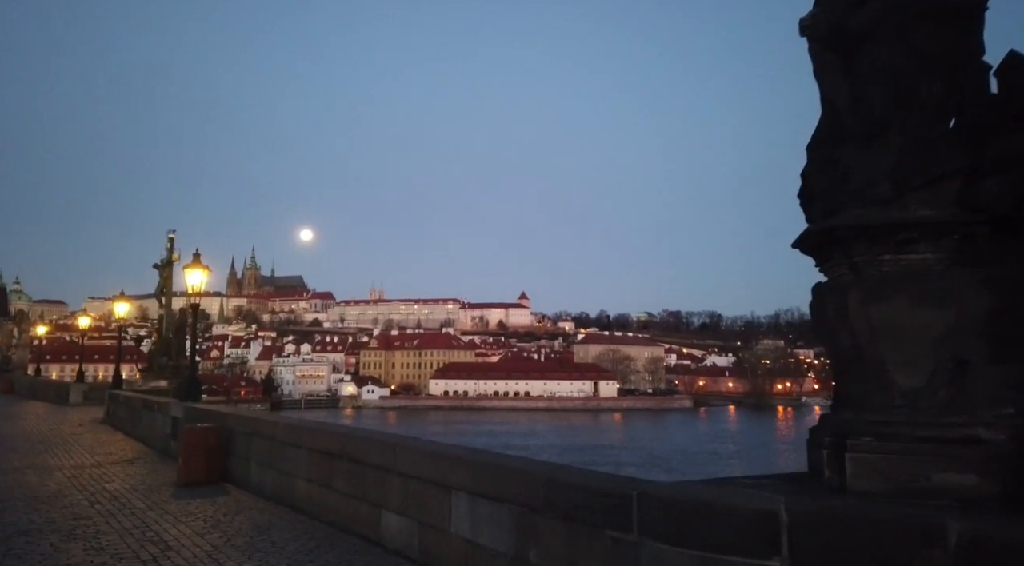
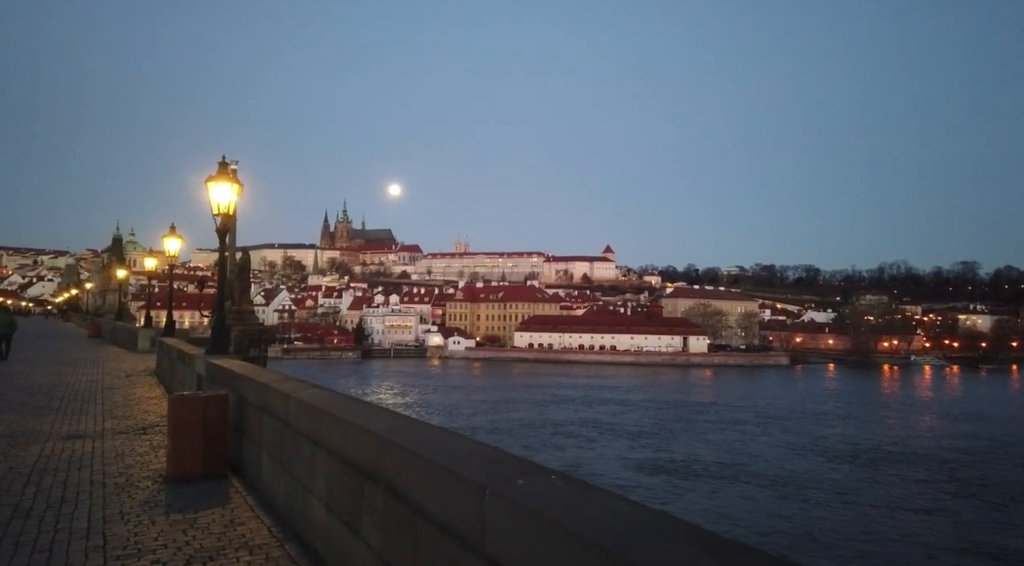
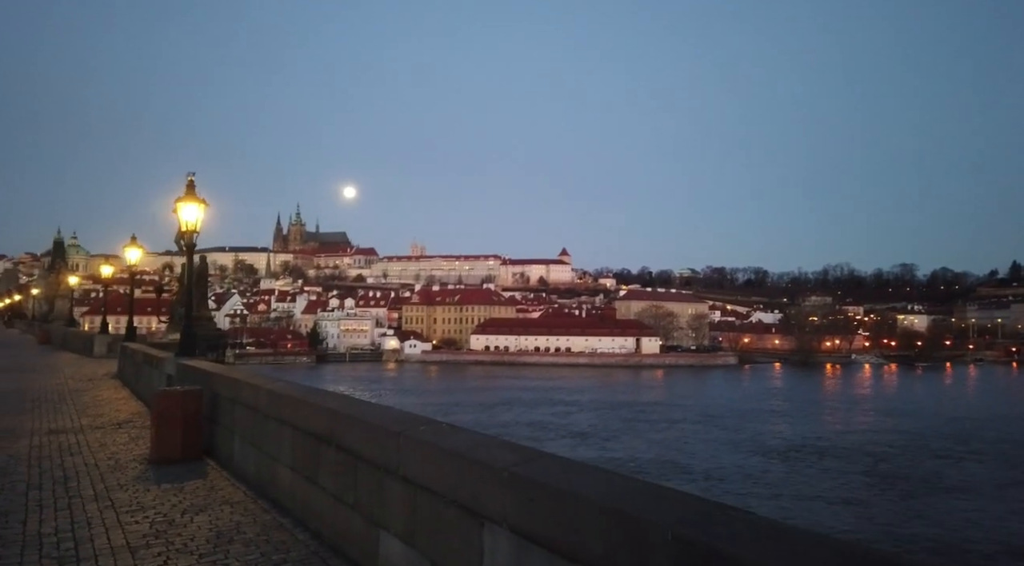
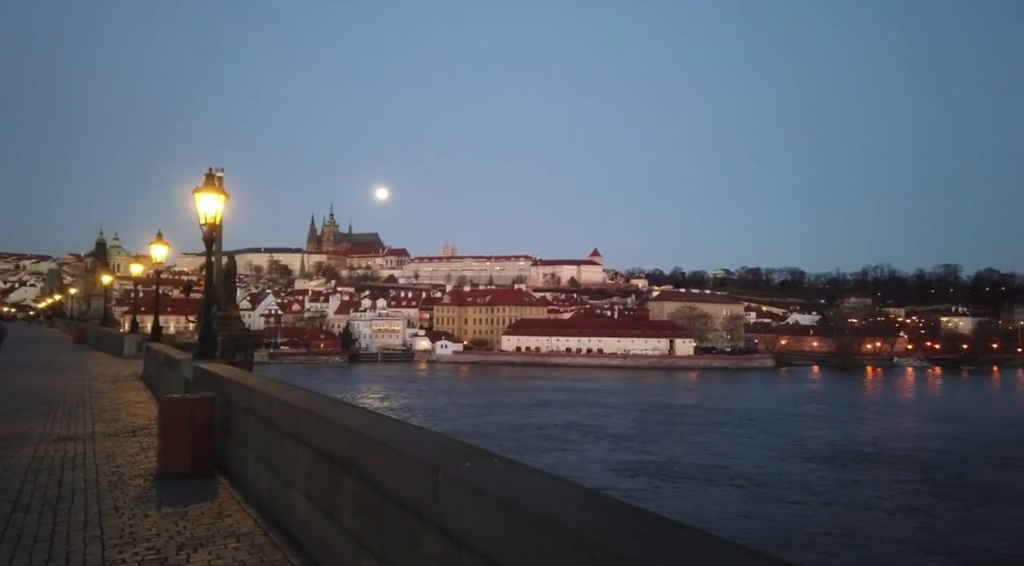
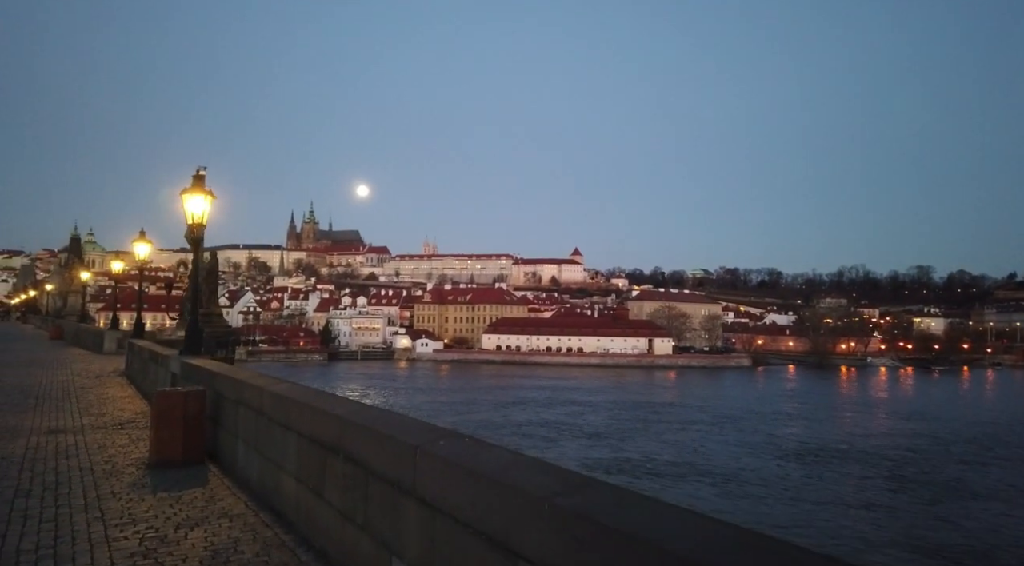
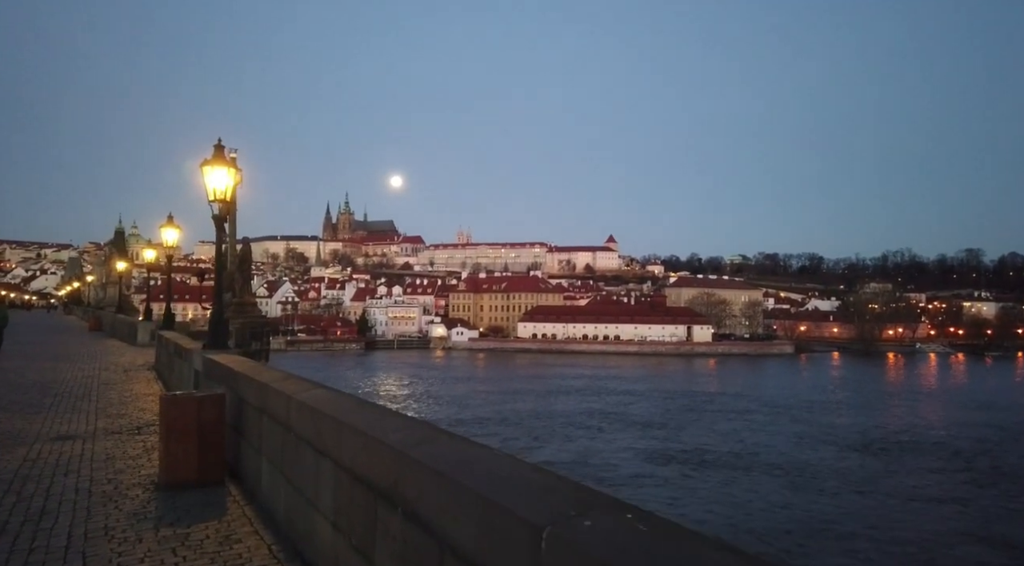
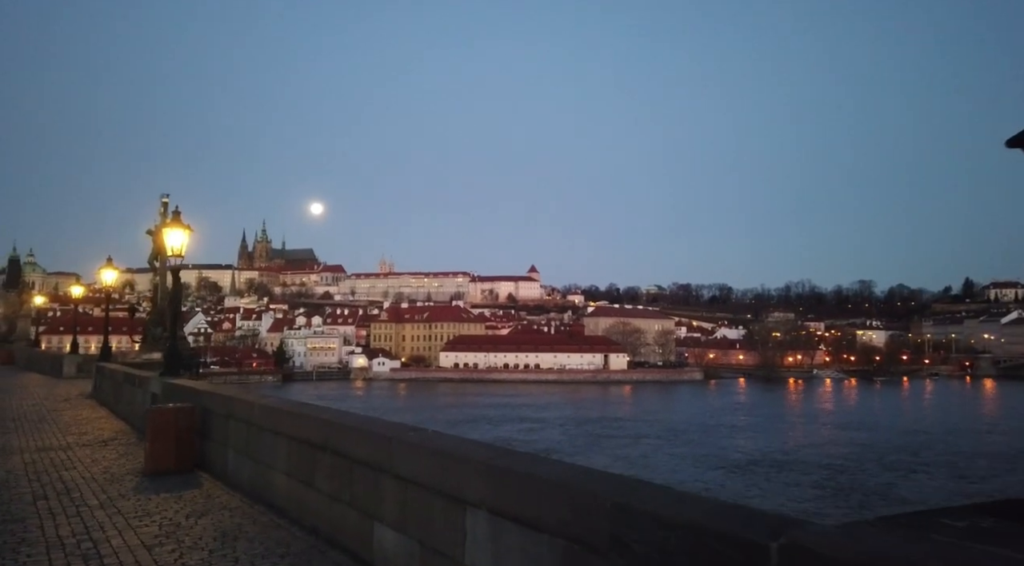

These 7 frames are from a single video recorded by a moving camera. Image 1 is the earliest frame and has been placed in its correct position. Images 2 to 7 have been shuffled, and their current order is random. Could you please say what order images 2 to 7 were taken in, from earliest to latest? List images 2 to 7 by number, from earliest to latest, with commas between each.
7, 3, 5, 4, 2, 6
